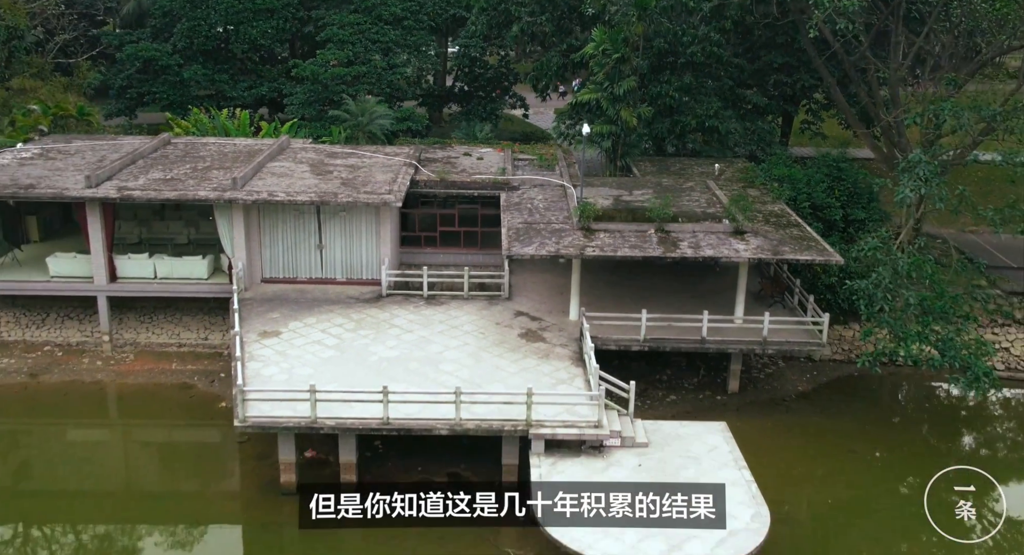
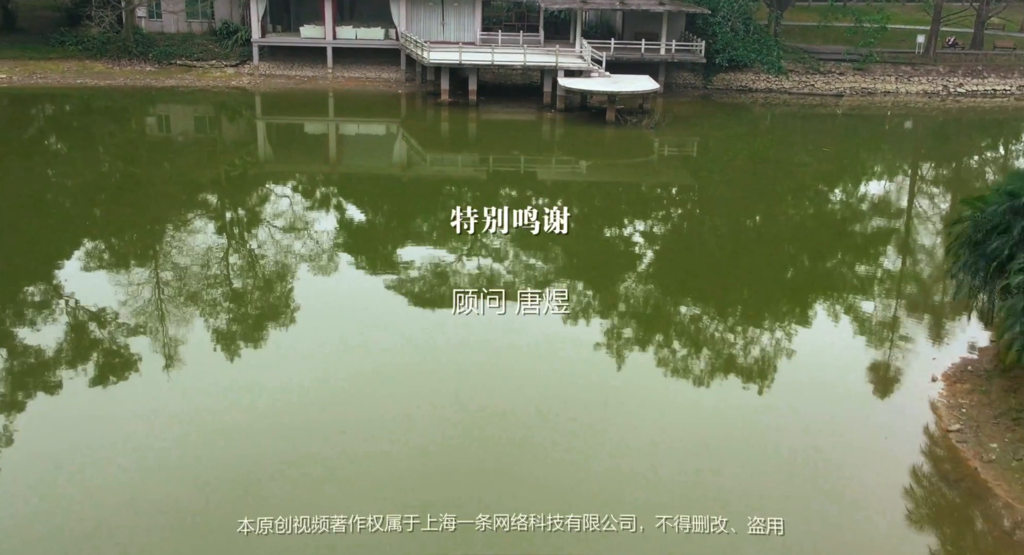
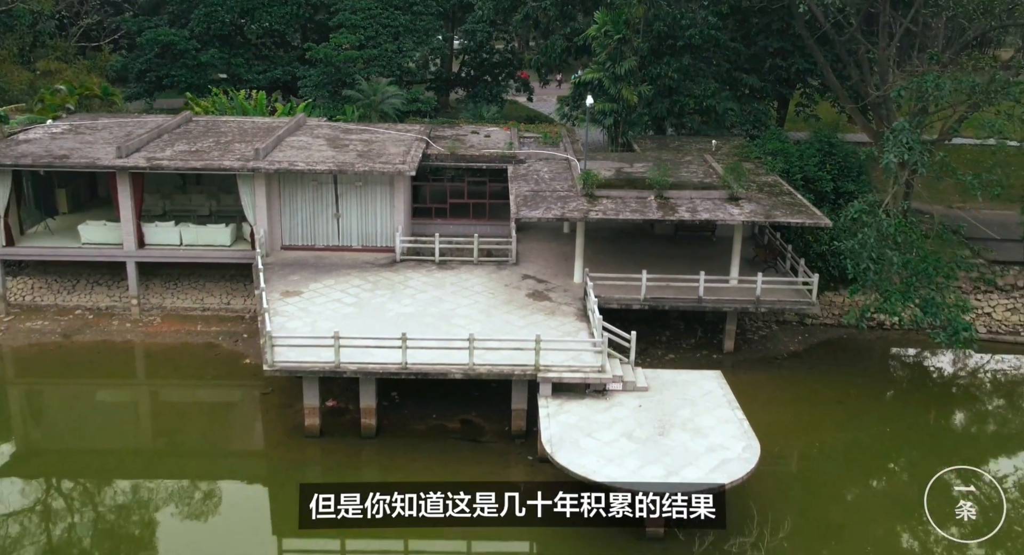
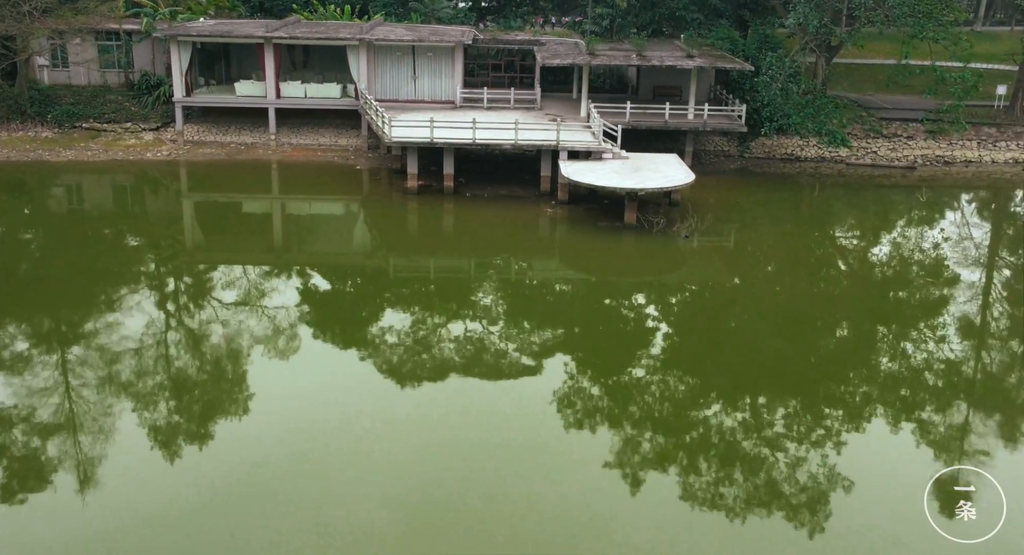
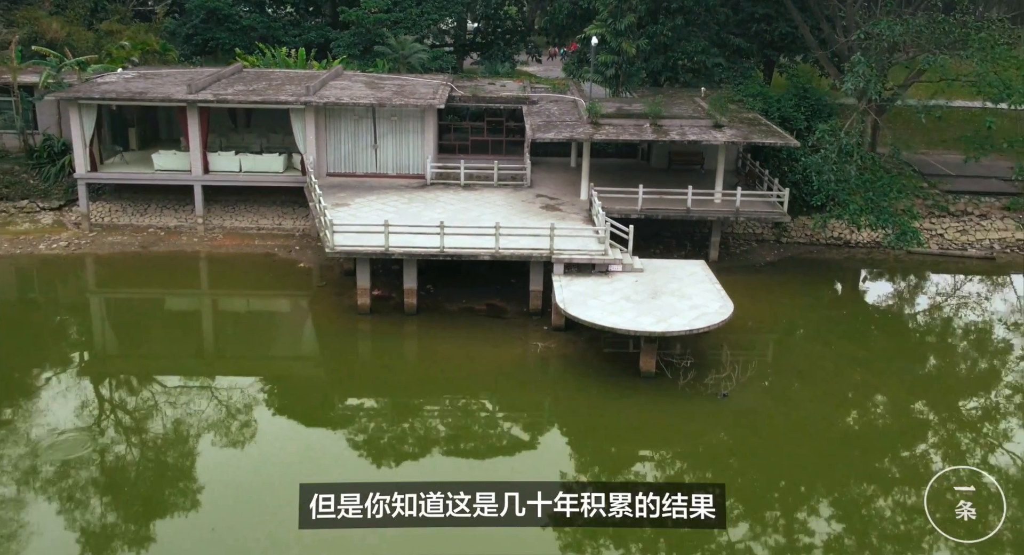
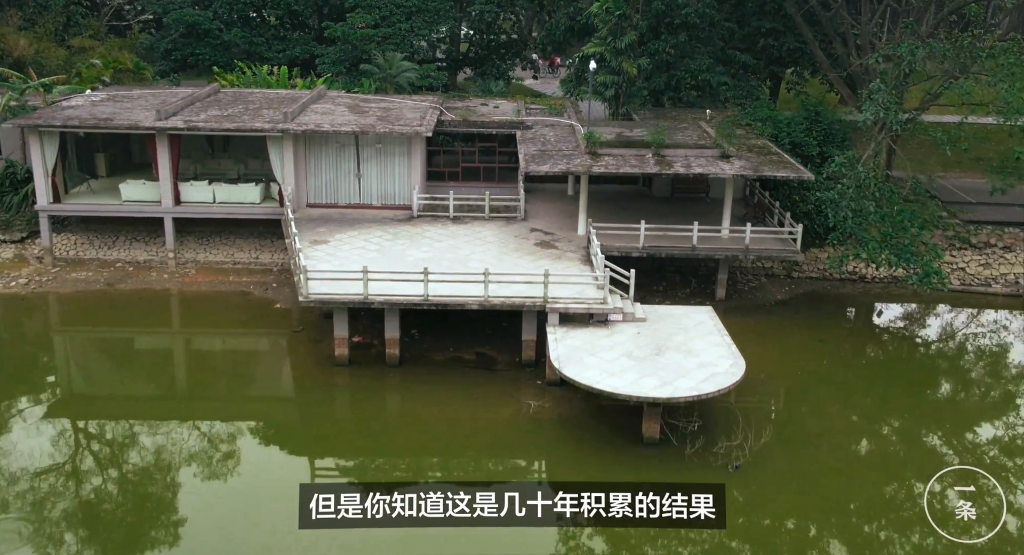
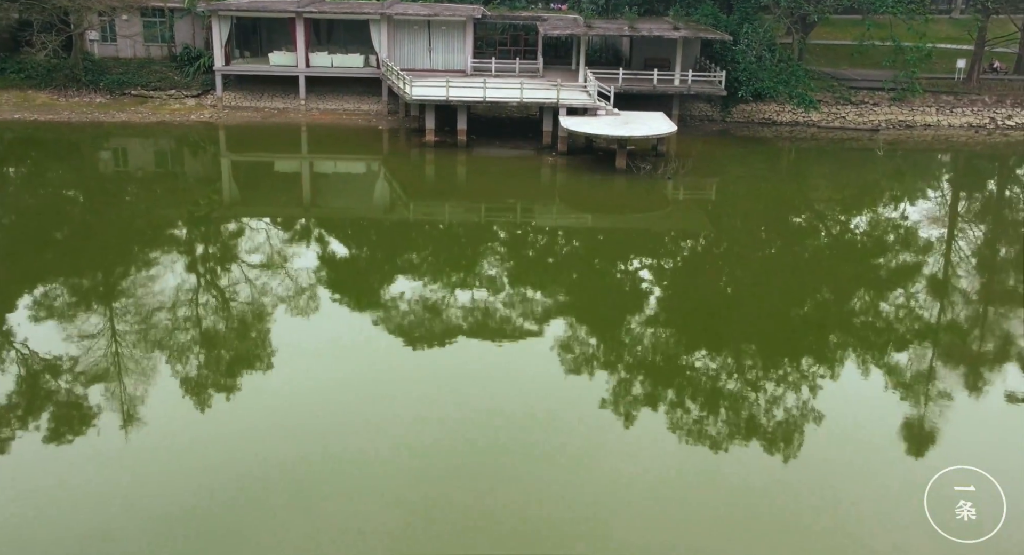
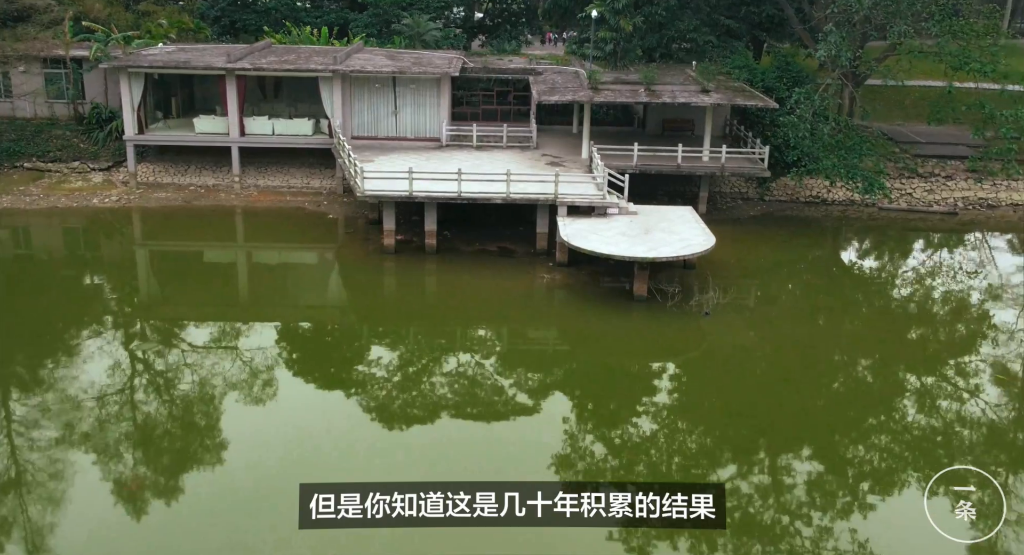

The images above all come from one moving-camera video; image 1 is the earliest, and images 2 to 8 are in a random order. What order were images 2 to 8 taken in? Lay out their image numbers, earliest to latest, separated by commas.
3, 6, 5, 8, 4, 7, 2
